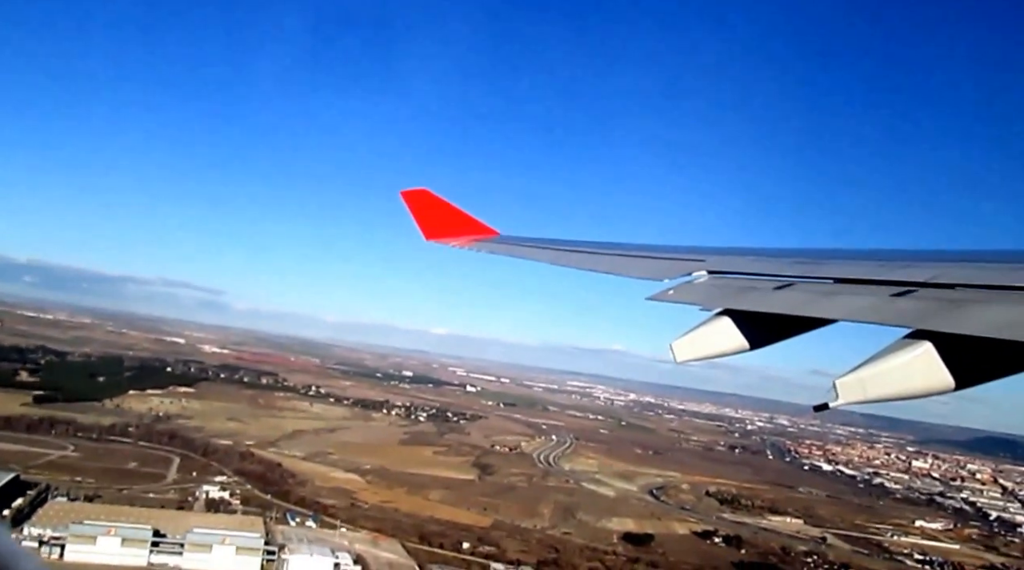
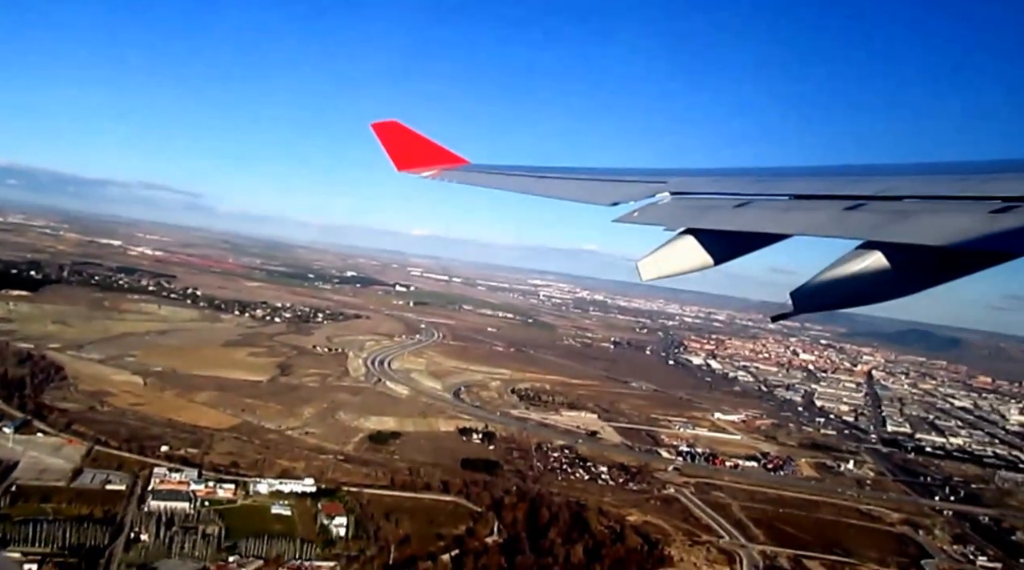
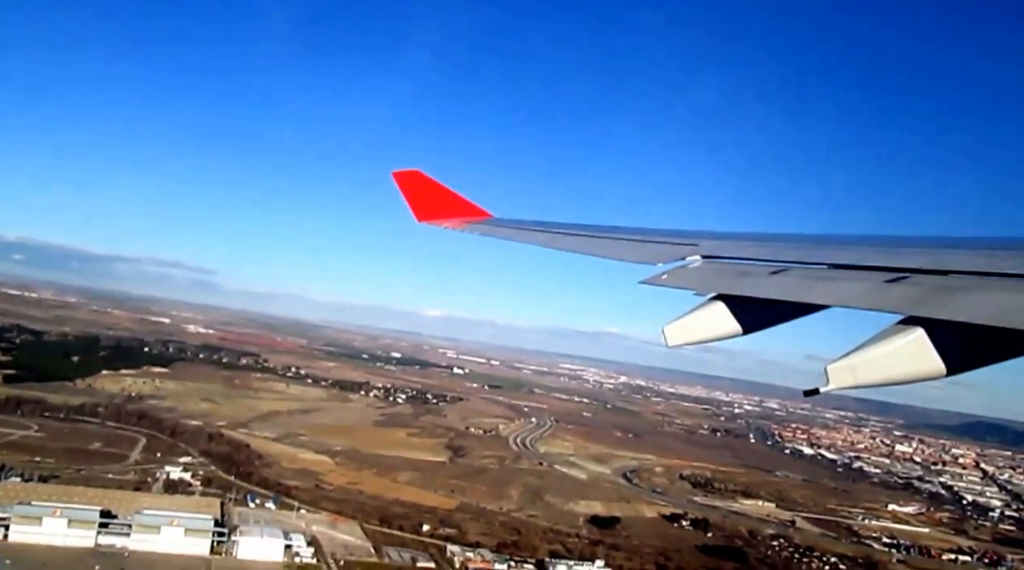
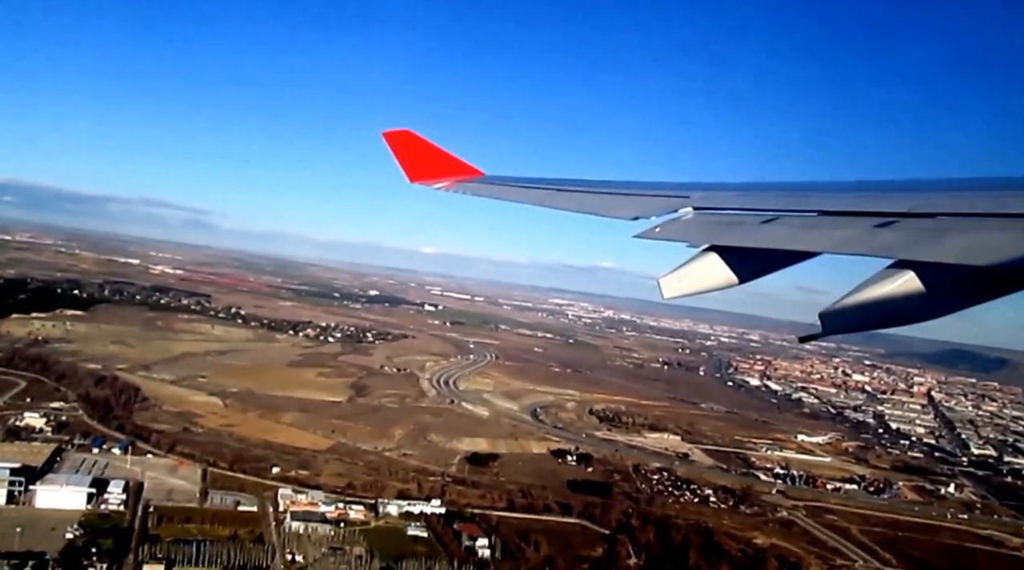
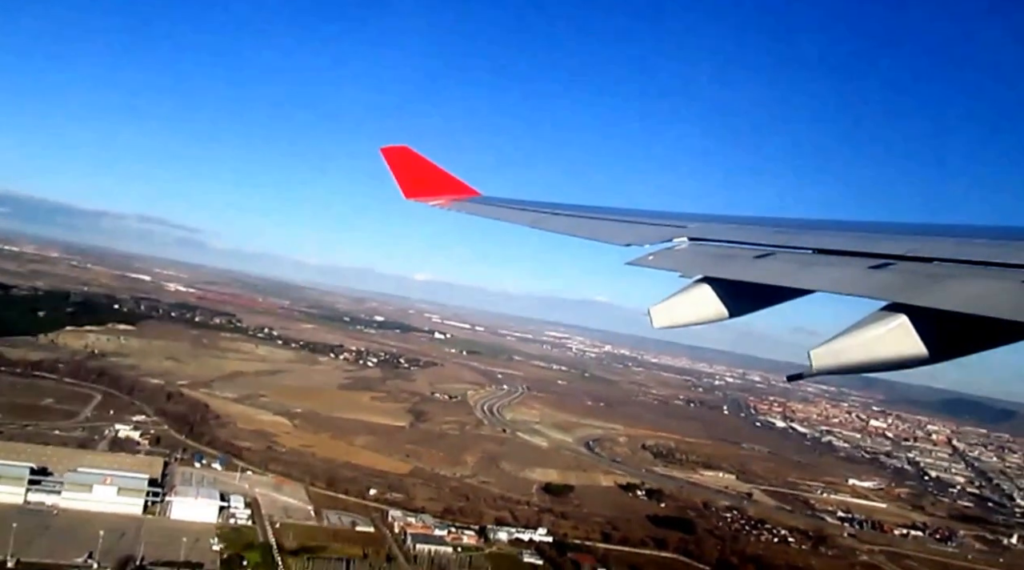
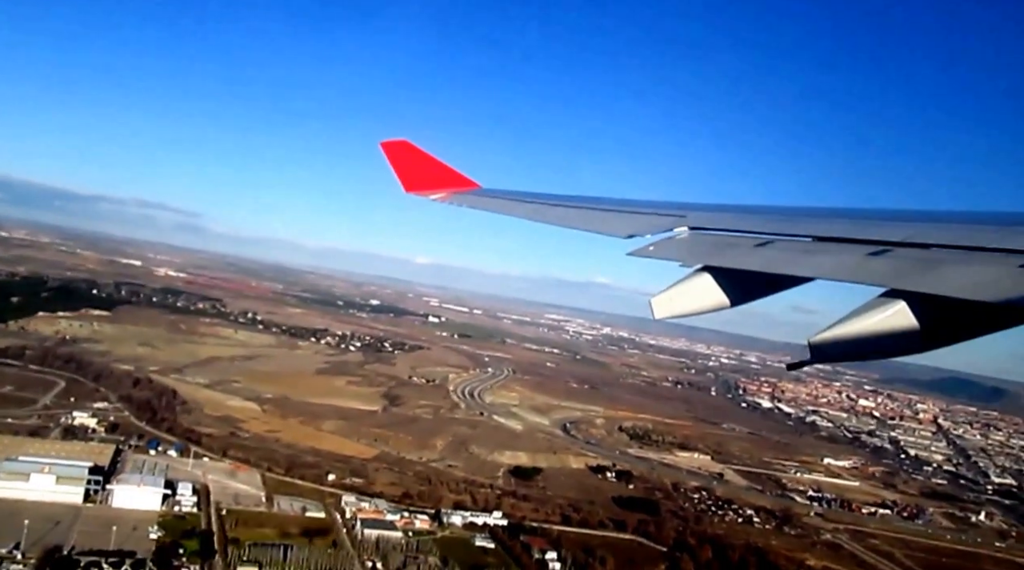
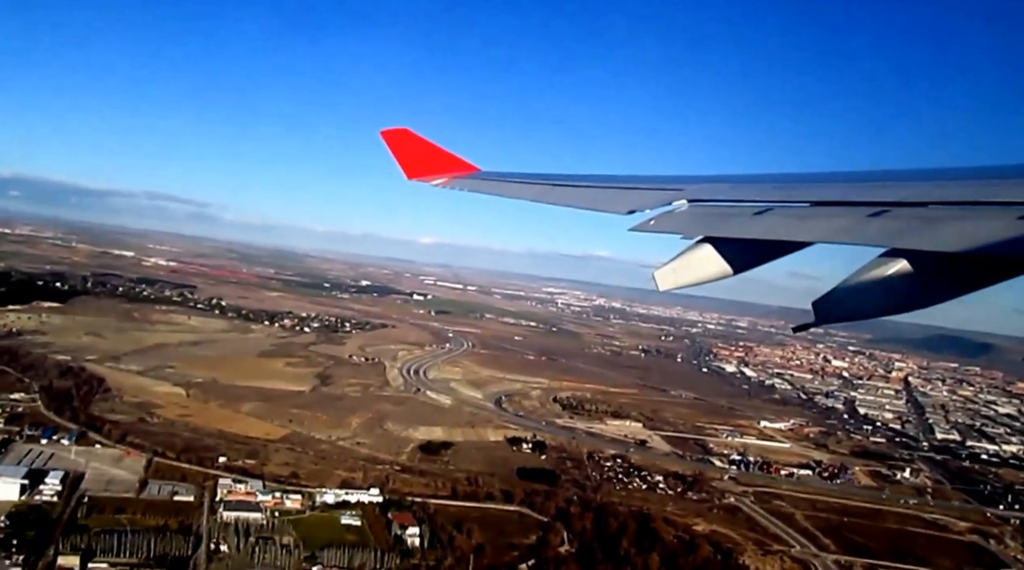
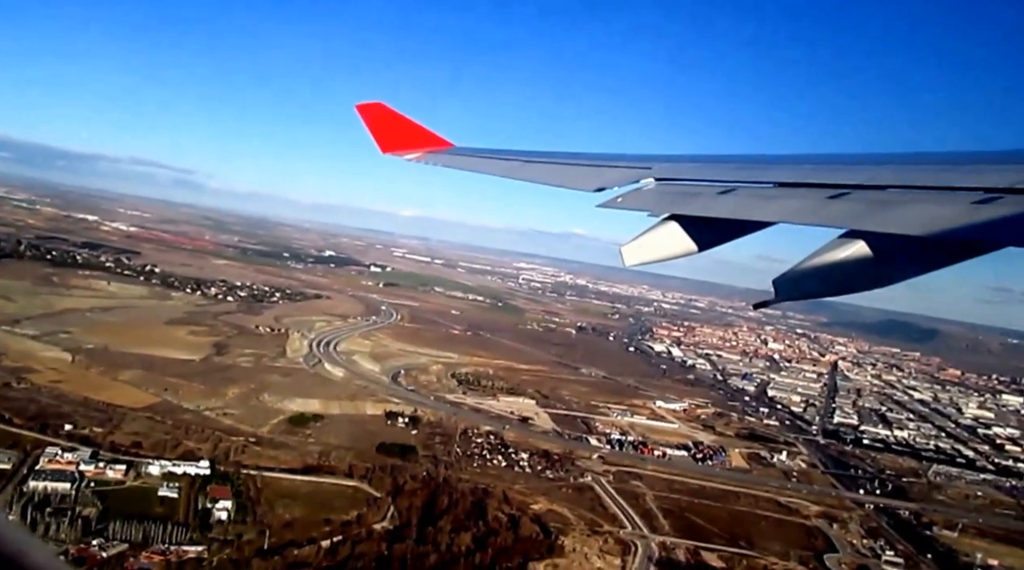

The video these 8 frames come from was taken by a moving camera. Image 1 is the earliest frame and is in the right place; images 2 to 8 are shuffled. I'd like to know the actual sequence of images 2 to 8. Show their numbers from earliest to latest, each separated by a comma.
3, 5, 6, 4, 7, 2, 8
